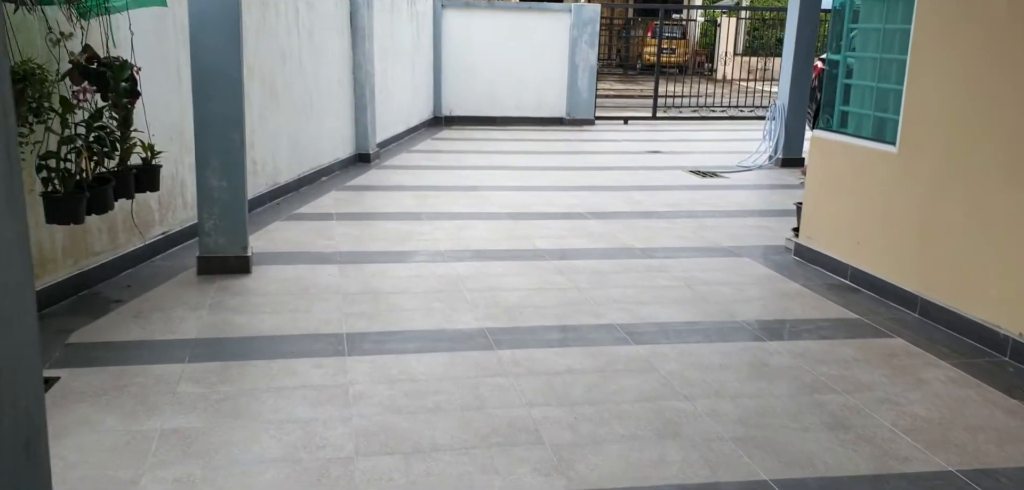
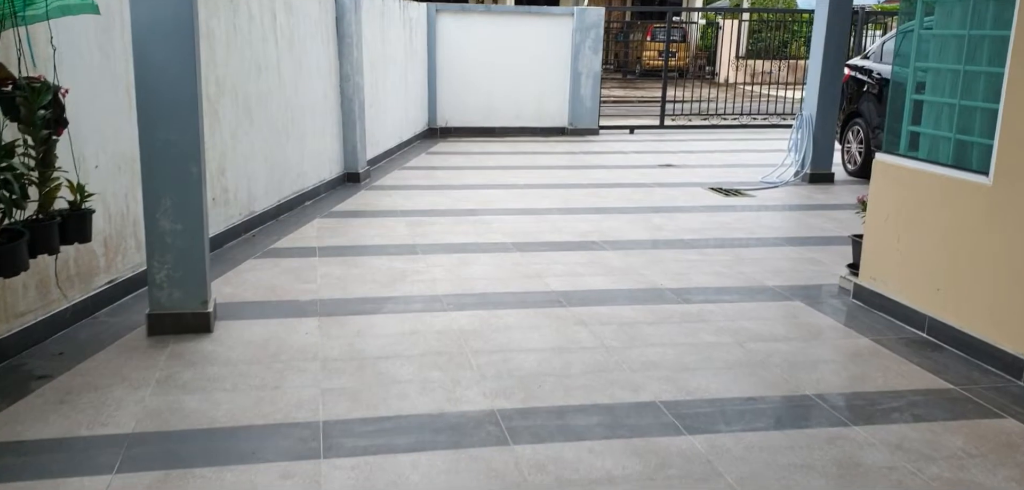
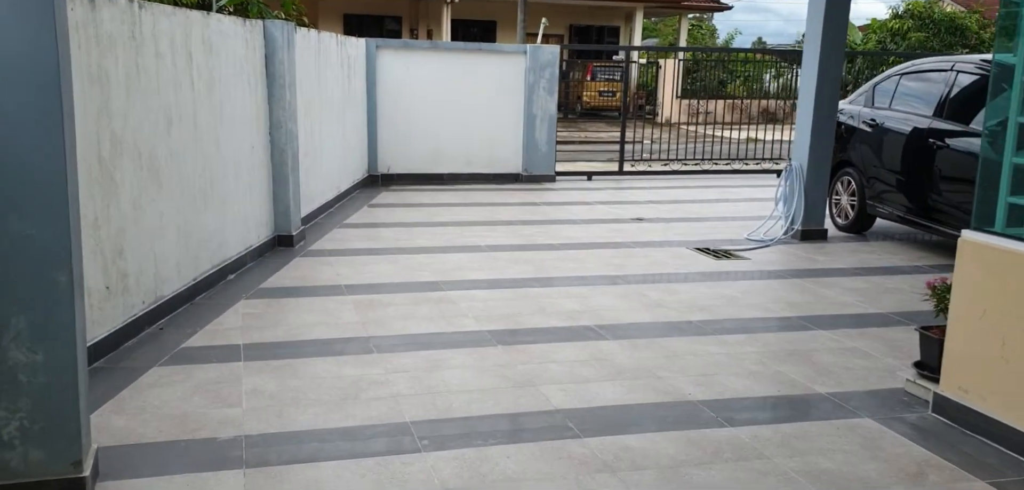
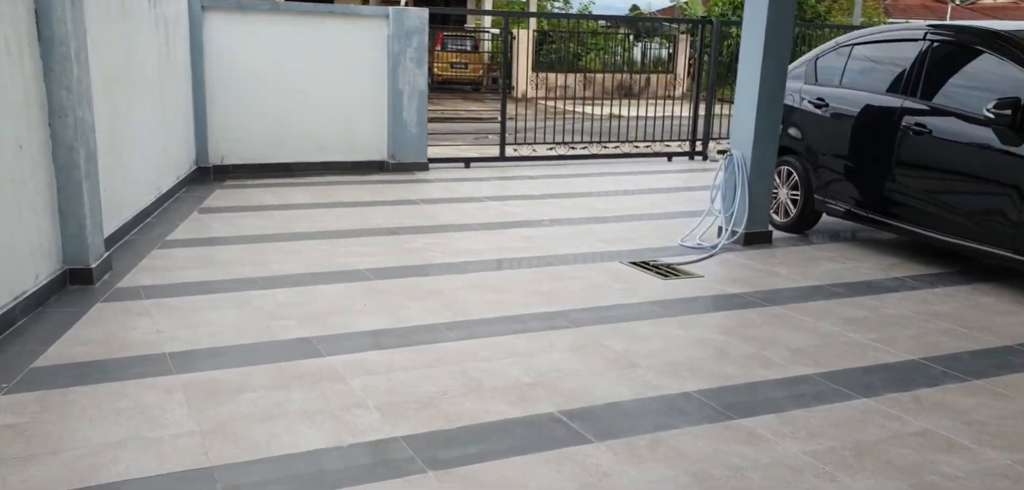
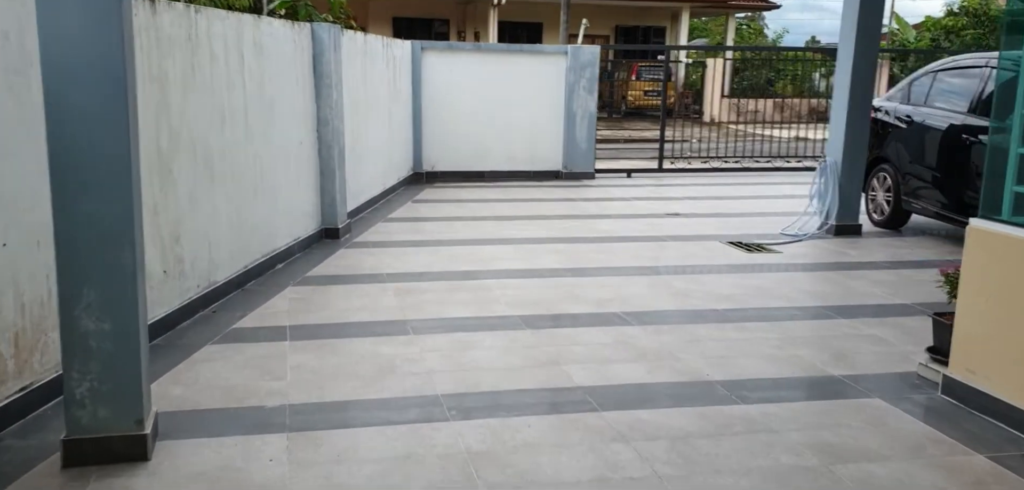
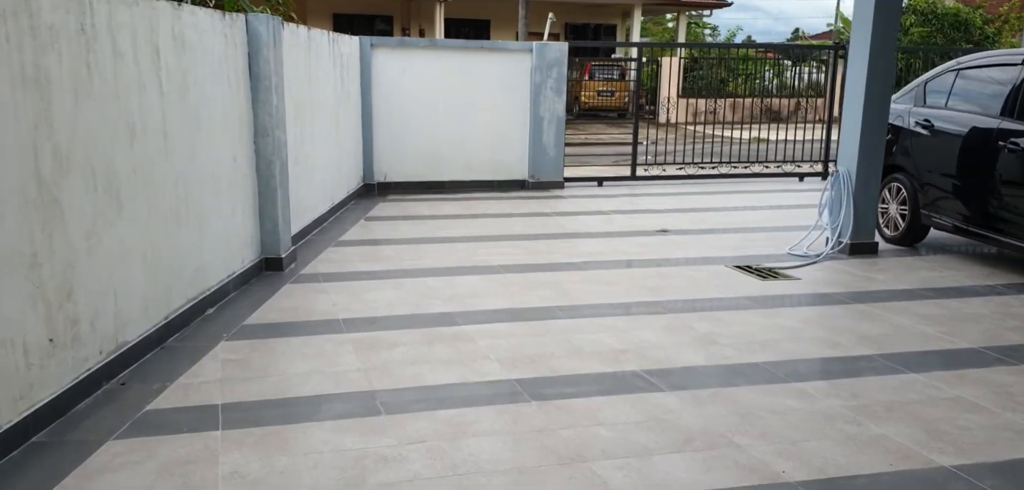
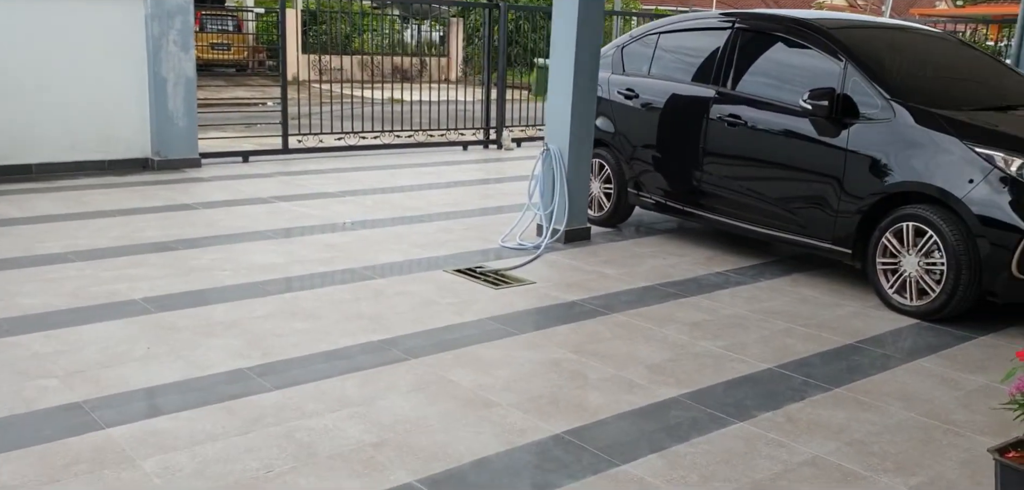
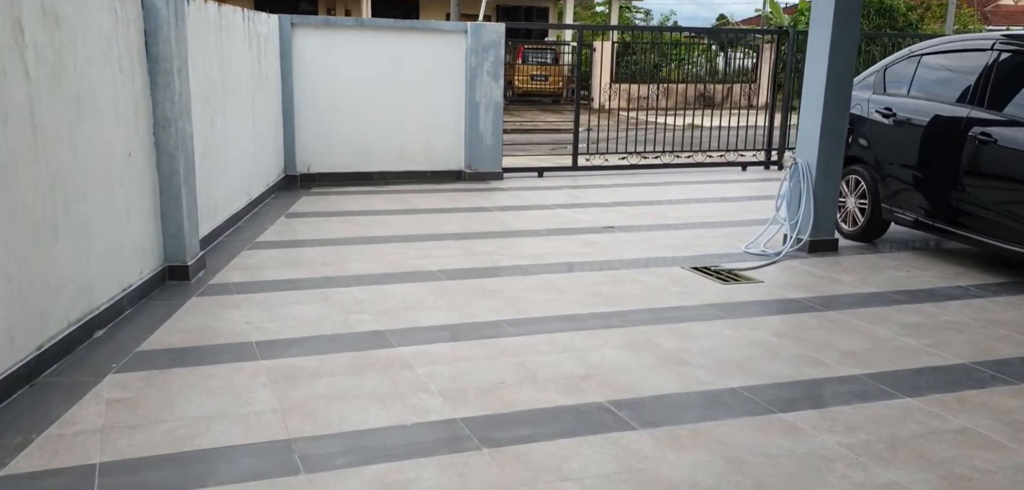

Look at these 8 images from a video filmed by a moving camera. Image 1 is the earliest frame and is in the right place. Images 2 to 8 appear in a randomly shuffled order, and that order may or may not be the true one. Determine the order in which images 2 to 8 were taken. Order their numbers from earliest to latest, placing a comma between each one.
2, 5, 3, 6, 8, 4, 7
